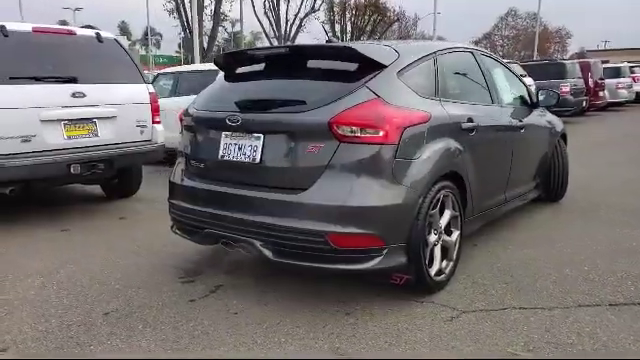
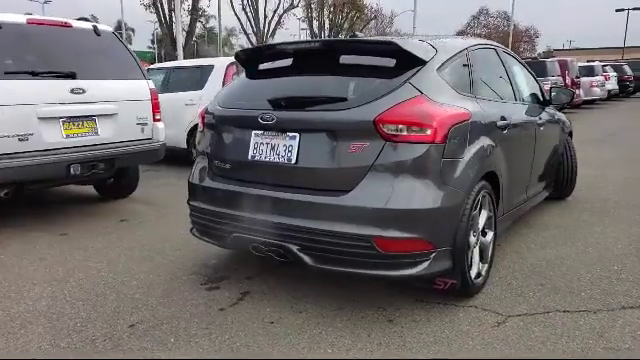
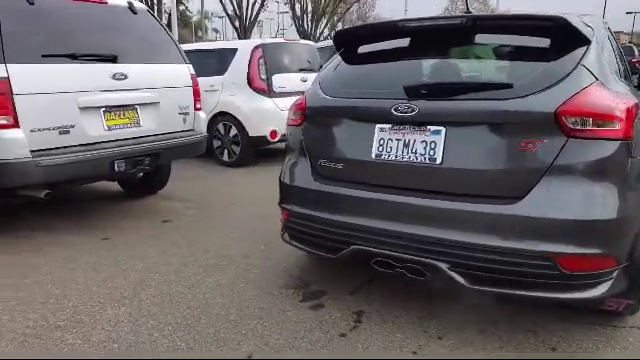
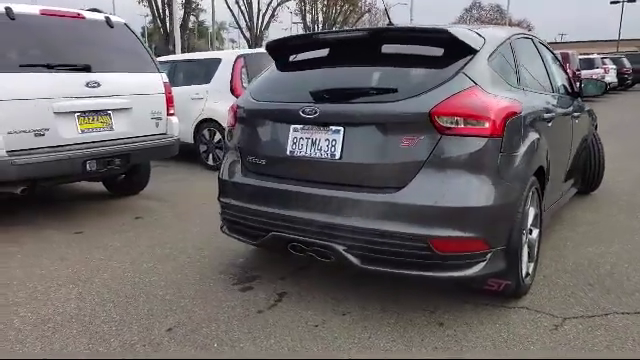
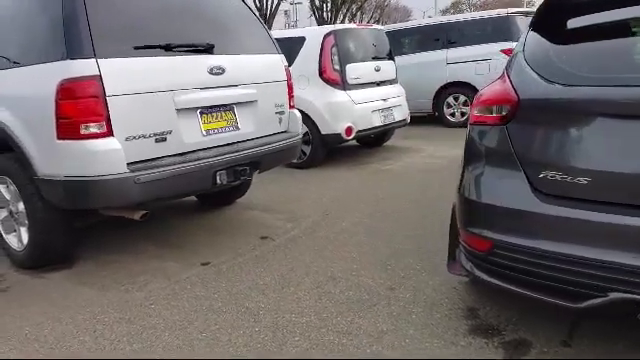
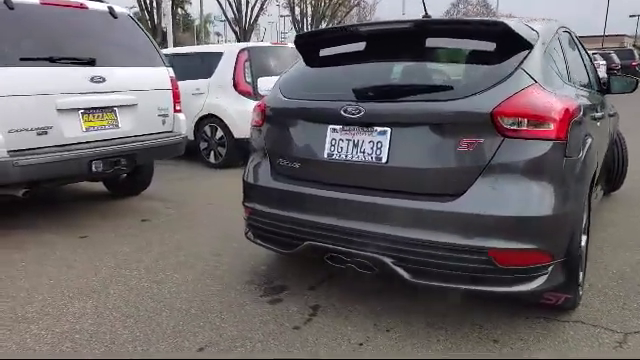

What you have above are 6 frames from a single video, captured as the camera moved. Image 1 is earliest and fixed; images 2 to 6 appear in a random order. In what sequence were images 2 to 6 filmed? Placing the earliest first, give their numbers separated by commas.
2, 4, 6, 3, 5
